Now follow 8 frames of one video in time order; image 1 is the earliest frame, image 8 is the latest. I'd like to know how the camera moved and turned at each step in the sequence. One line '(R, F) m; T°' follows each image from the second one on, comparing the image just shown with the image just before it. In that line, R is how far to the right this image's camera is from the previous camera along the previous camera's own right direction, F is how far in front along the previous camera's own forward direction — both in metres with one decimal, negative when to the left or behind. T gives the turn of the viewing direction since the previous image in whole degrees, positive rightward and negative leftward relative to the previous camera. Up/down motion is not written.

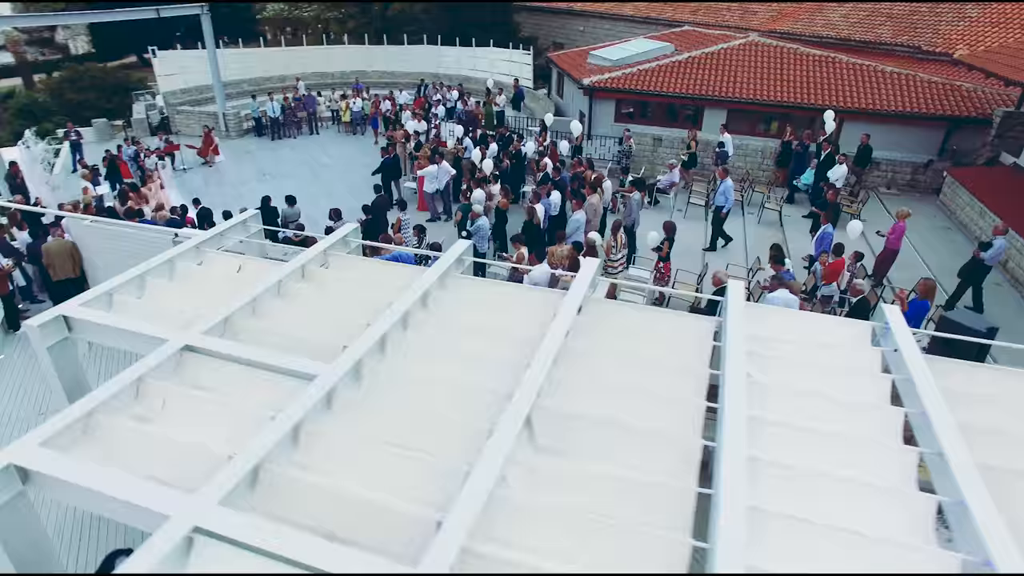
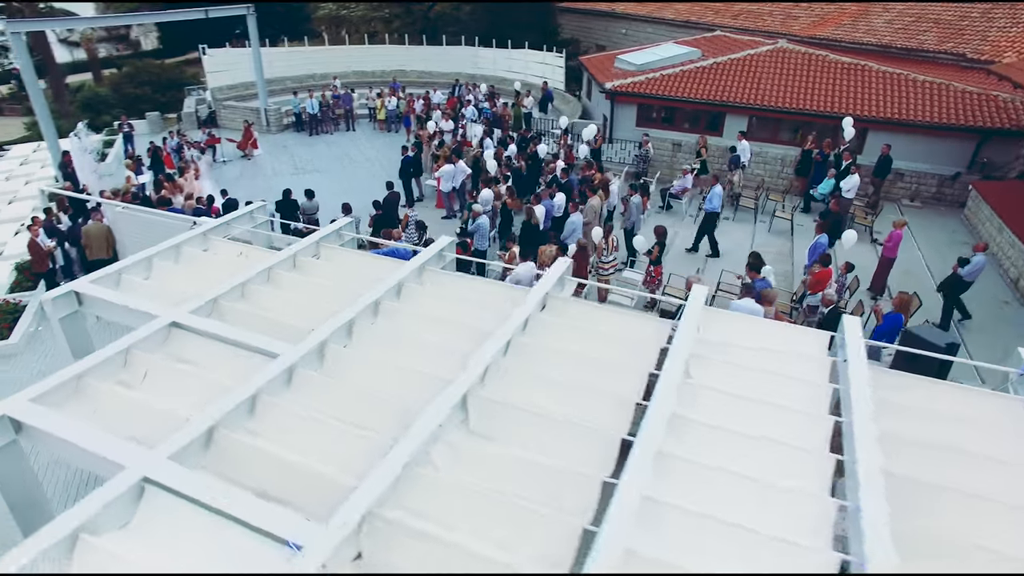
(+1.0, -0.4) m; -4°
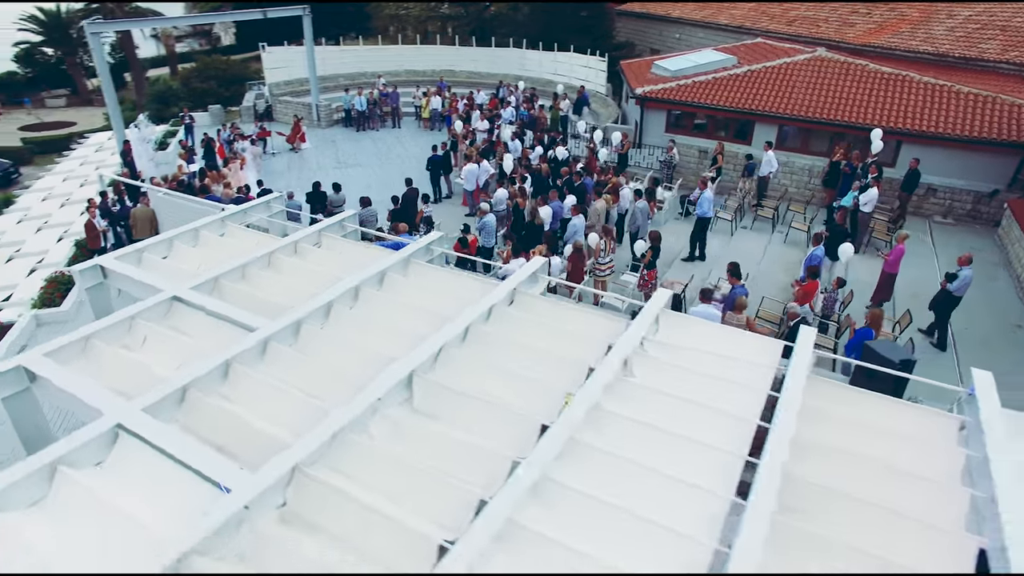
(+1.2, -0.5) m; -5°
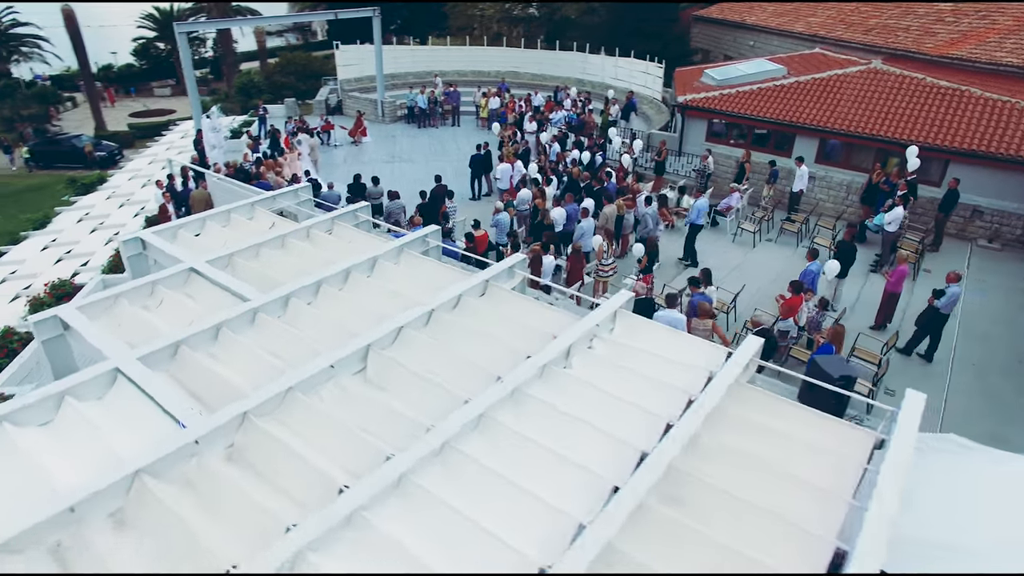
(+1.6, -0.6) m; -7°
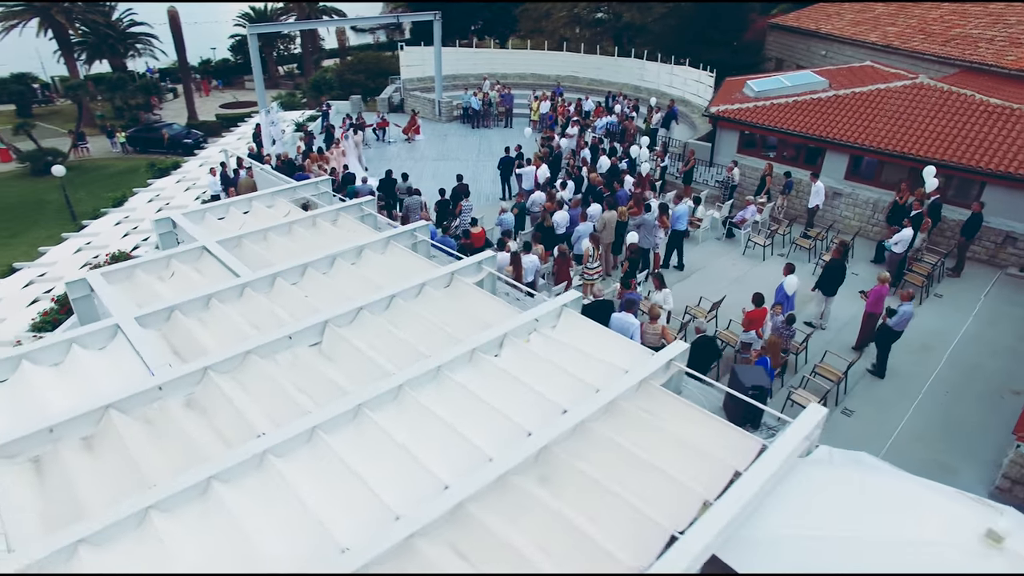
(+1.9, -0.7) m; -7°
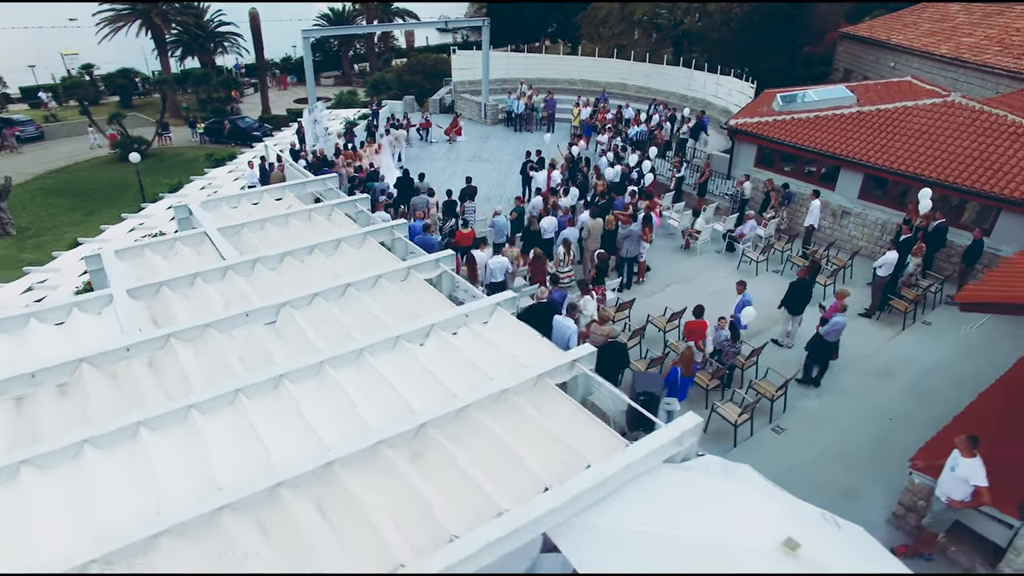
(+2.2, -0.6) m; -7°
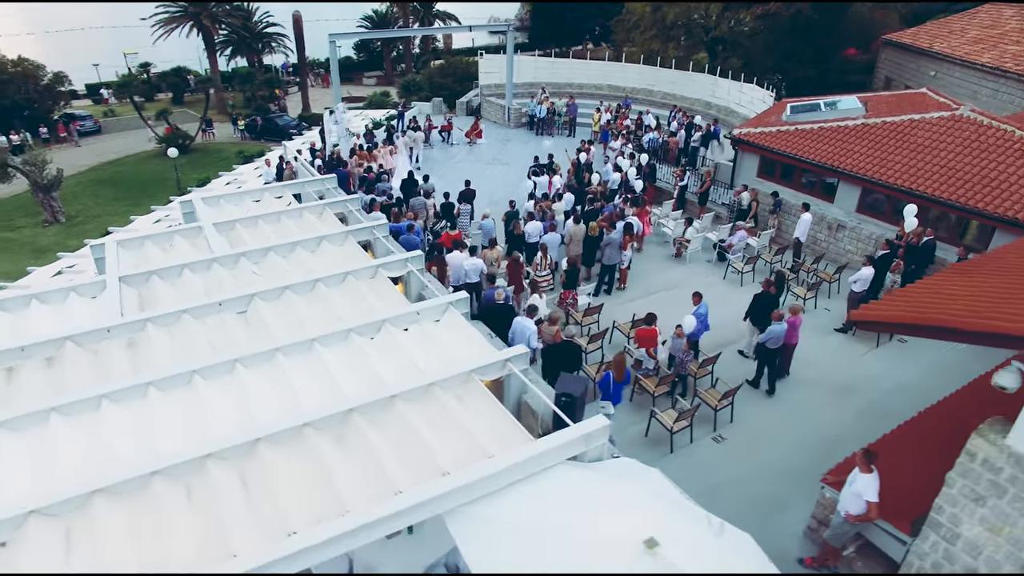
(+1.6, -0.5) m; -4°
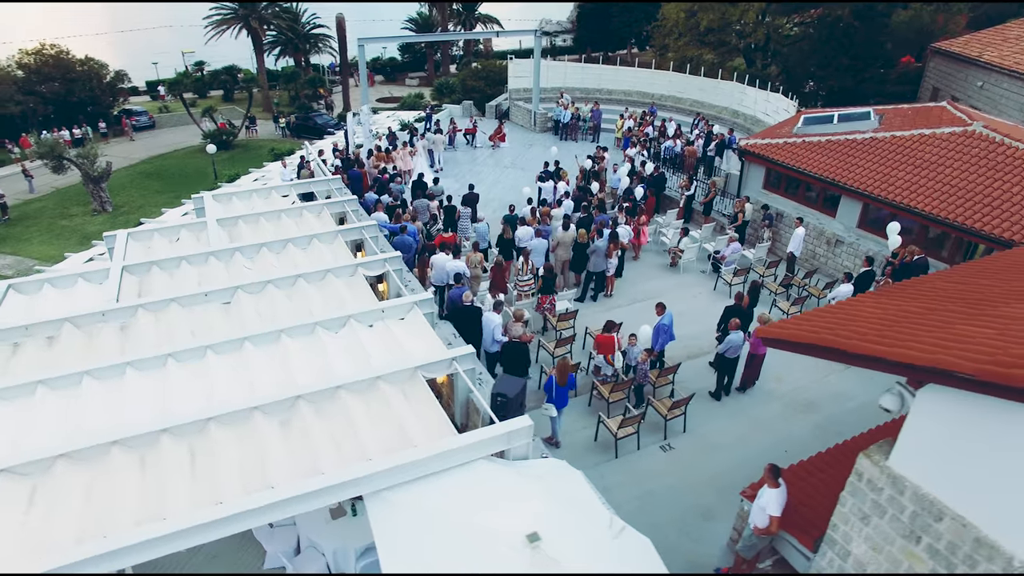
(+1.5, -0.4) m; -4°
